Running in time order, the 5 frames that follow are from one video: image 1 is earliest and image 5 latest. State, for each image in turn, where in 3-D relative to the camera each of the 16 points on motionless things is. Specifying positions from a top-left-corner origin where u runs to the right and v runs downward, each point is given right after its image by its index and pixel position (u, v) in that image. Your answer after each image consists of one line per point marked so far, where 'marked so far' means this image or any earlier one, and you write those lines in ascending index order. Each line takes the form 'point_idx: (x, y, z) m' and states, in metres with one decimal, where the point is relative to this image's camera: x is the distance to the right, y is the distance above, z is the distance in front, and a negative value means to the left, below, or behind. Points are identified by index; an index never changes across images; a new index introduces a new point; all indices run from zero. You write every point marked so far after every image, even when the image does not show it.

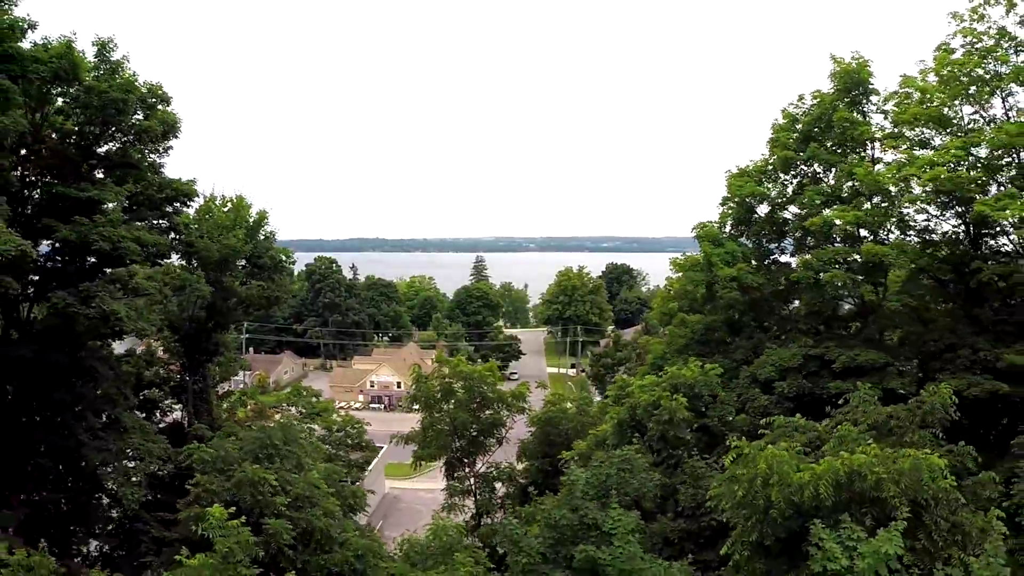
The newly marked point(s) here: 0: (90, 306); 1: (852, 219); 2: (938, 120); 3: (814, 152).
0: (-5.1, -0.2, +7.7) m
1: (+4.3, +0.9, +8.7) m
2: (+6.1, +2.4, +9.0) m
3: (+4.2, +2.0, +9.3) m
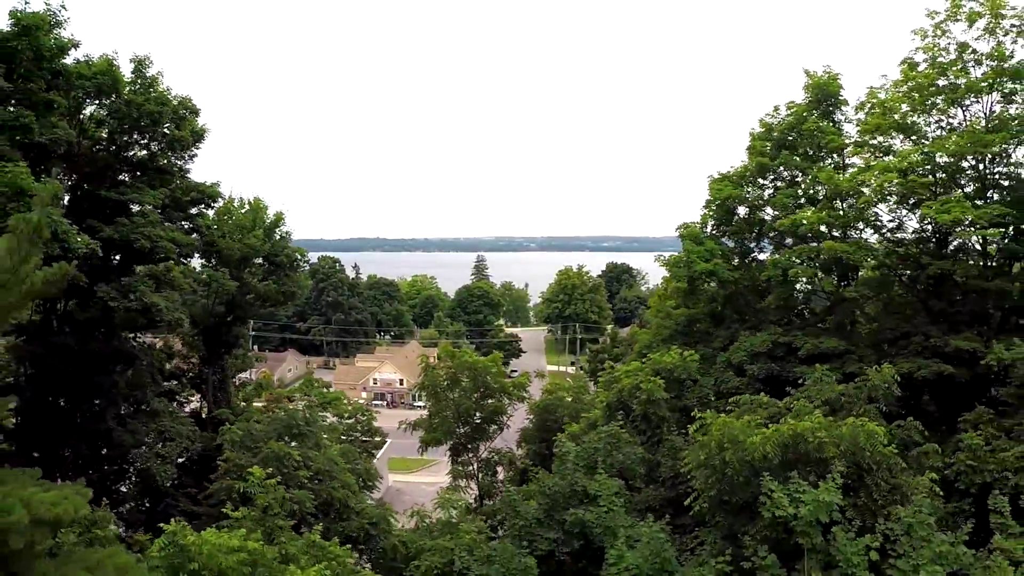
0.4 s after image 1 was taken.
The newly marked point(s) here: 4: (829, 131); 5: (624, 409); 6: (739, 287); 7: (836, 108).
0: (-5.1, -0.2, +8.5) m
1: (+4.2, +1.0, +9.5) m
2: (+6.0, +2.5, +9.8) m
3: (+4.2, +2.0, +10.1) m
4: (+4.8, +2.4, +10.0) m
5: (+1.6, -1.7, +8.9) m
6: (+3.7, 0.0, +10.8) m
7: (+5.4, +3.1, +11.1) m
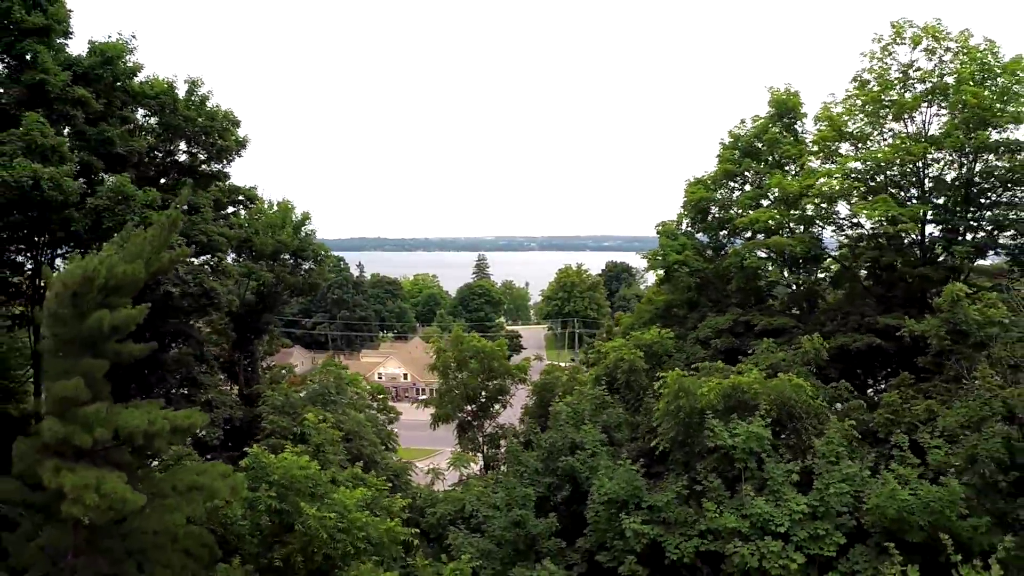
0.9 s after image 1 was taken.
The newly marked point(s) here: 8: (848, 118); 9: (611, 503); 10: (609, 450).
0: (-5.1, 0.0, +10.0) m
1: (+4.3, +1.2, +10.9) m
2: (+6.1, +2.7, +11.3) m
3: (+4.2, +2.2, +11.6) m
4: (+4.9, +2.6, +11.4) m
5: (+1.6, -1.5, +10.4) m
6: (+3.7, +0.2, +12.2) m
7: (+5.5, +3.3, +12.5) m
8: (+6.2, +3.2, +11.8) m
9: (+1.2, -2.5, +7.5) m
10: (+1.3, -2.2, +8.7) m
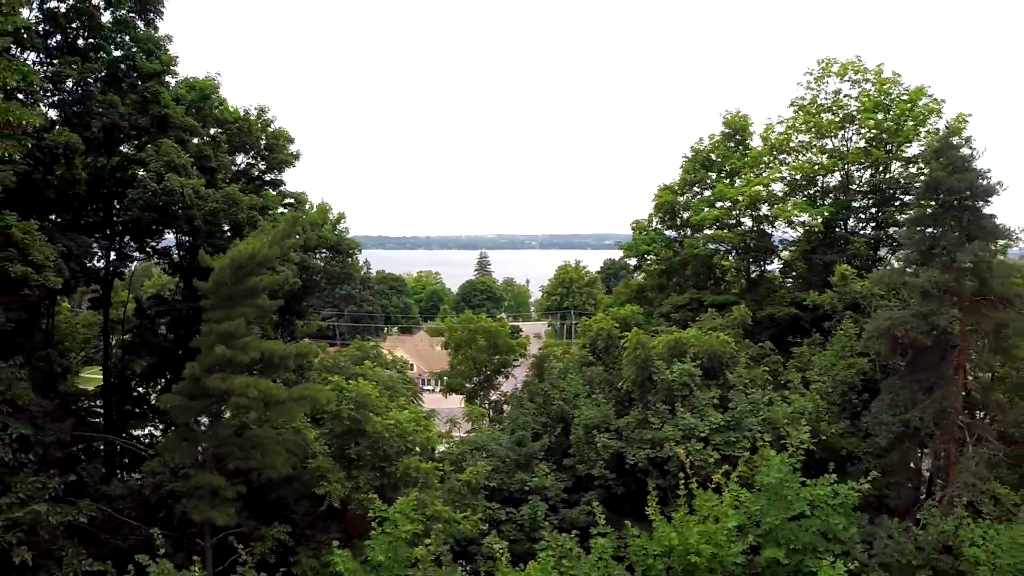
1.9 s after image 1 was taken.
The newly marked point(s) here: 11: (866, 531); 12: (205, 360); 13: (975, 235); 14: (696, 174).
0: (-5.0, +0.4, +12.7) m
1: (+4.3, +1.5, +13.6) m
2: (+6.1, +3.0, +13.9) m
3: (+4.3, +2.5, +14.3) m
4: (+4.9, +2.9, +14.1) m
5: (+1.7, -1.2, +13.0) m
6: (+3.8, +0.5, +14.9) m
7: (+5.5, +3.6, +15.2) m
8: (+6.3, +3.5, +14.5) m
9: (+1.3, -2.2, +10.1) m
10: (+1.4, -1.9, +11.4) m
11: (+4.2, -2.9, +7.4) m
12: (-4.0, -0.9, +8.6) m
13: (+5.9, +0.7, +8.3) m
14: (+4.2, +2.6, +14.5) m
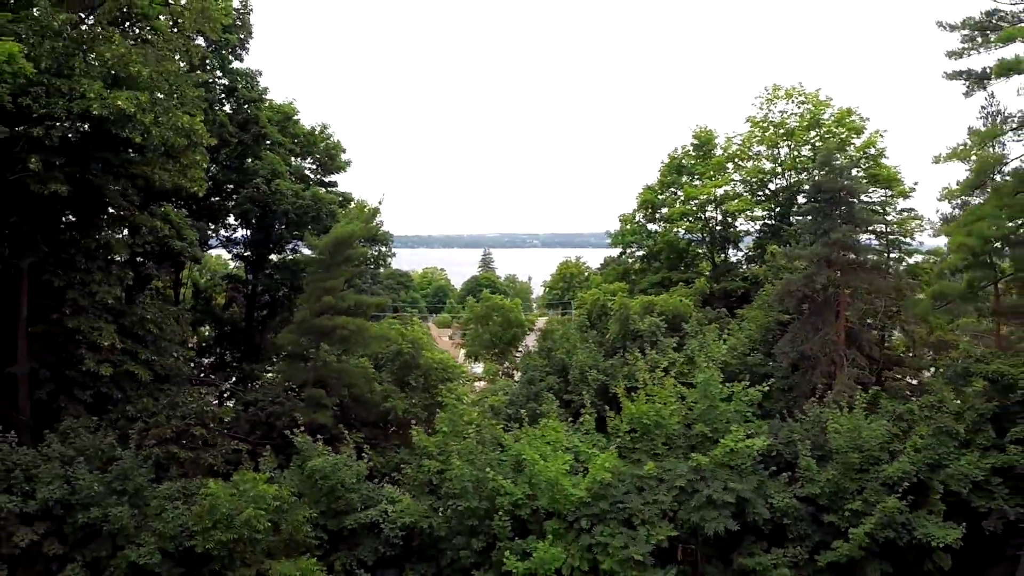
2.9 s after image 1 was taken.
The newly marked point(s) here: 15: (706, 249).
0: (-4.8, +0.9, +16.1) m
1: (+4.6, +2.0, +17.0) m
2: (+6.4, +3.5, +17.3) m
3: (+4.6, +3.1, +17.6) m
4: (+5.2, +3.4, +17.5) m
5: (+2.0, -0.7, +16.4) m
6: (+4.1, +1.0, +18.3) m
7: (+5.8, +4.1, +18.6) m
8: (+6.6, +4.1, +17.9) m
9: (+1.6, -1.7, +13.5) m
10: (+1.7, -1.4, +14.7) m
11: (+4.5, -2.3, +10.8) m
12: (-3.7, -0.3, +12.0) m
13: (+6.1, +1.2, +11.7) m
14: (+4.5, +3.1, +17.9) m
15: (+5.6, +1.1, +18.3) m
